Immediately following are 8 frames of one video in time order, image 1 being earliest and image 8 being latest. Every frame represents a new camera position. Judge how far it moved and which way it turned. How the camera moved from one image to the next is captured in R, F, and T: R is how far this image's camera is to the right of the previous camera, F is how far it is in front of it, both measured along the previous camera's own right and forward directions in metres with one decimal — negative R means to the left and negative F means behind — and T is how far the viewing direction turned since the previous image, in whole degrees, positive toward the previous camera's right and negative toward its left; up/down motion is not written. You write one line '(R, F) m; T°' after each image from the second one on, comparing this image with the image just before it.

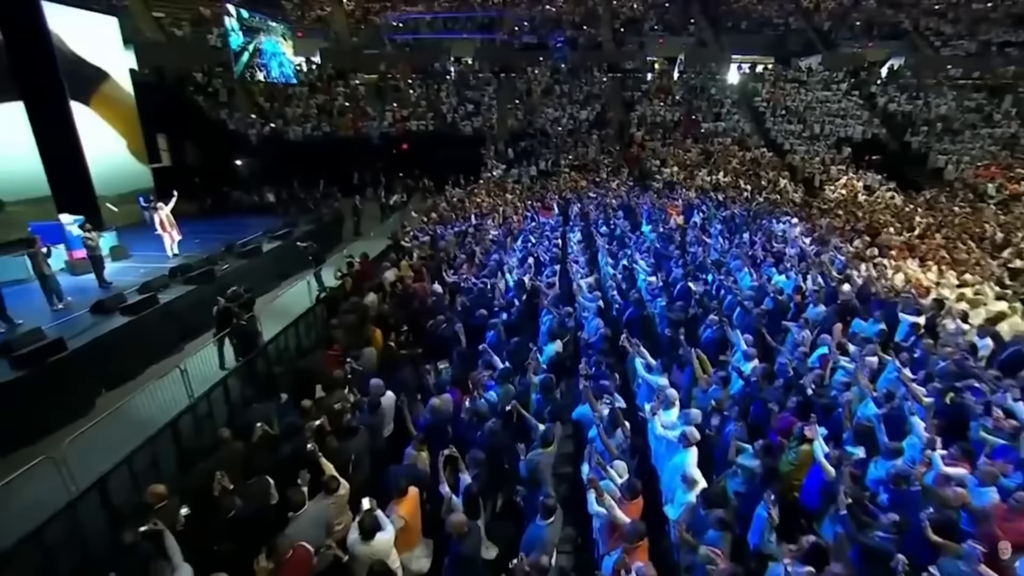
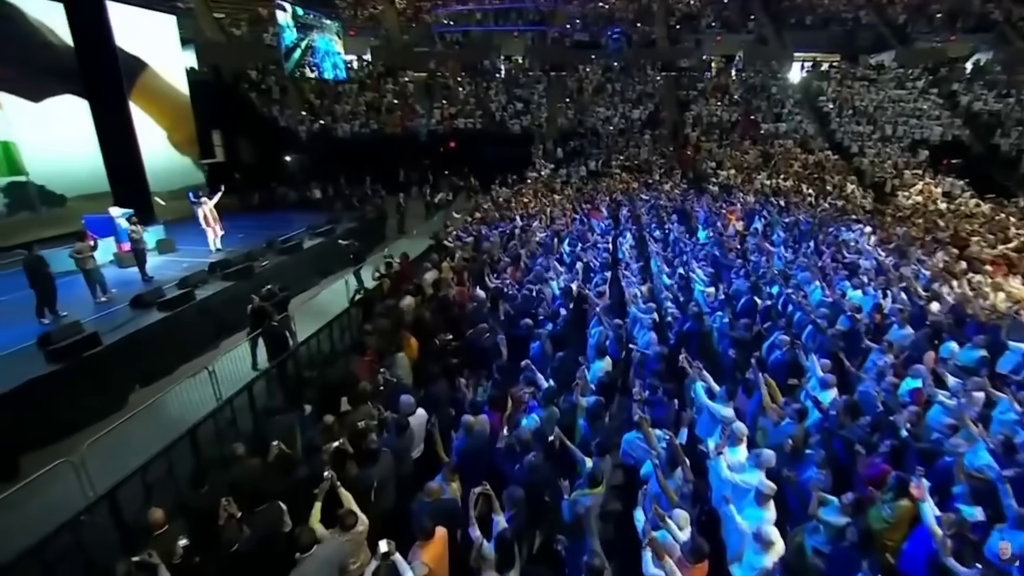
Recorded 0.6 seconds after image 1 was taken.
(0.0, +0.7) m; -4°
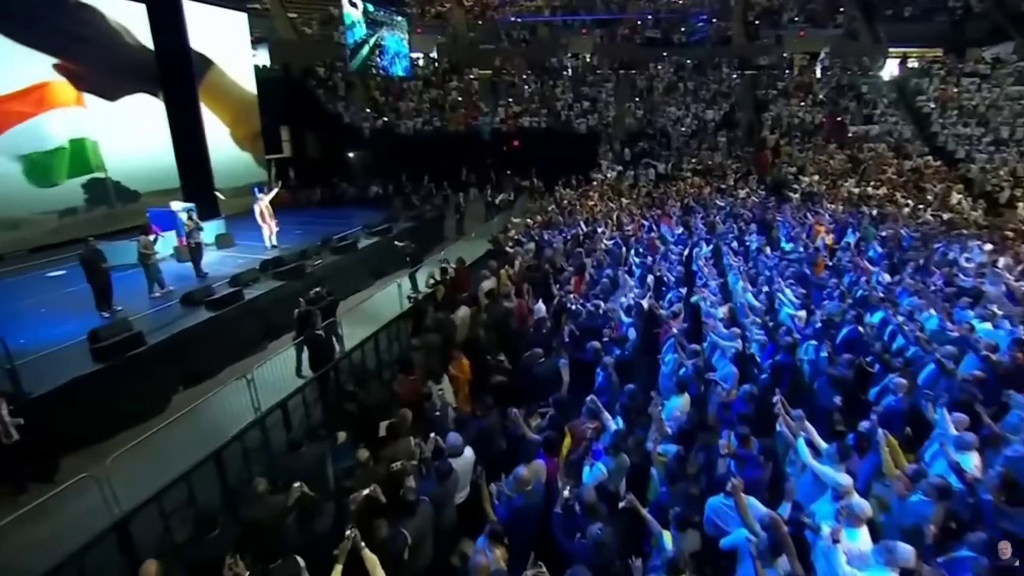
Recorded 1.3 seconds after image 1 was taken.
(-0.1, +0.8) m; -6°
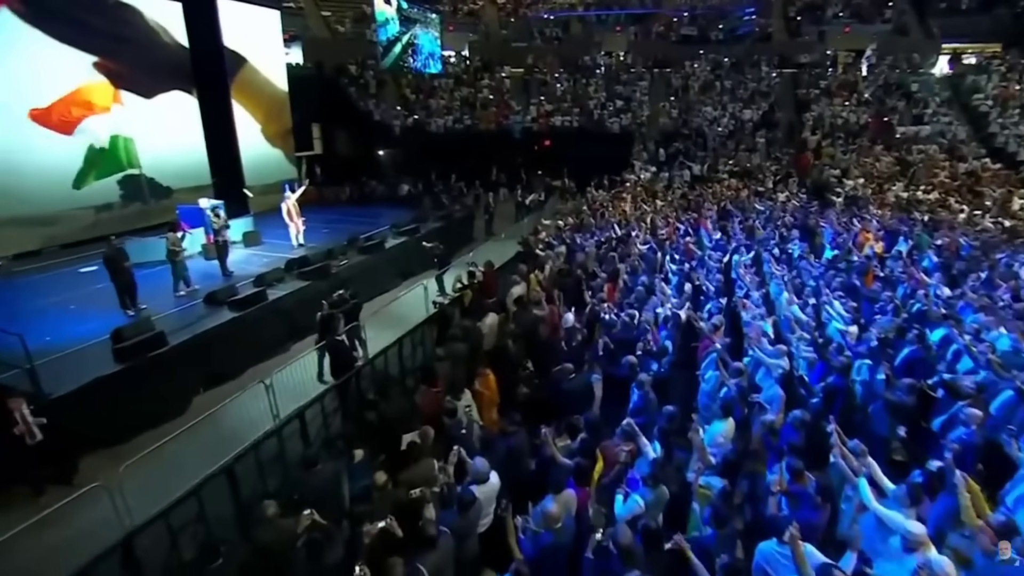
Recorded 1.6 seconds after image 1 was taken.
(0.0, +0.4) m; -3°
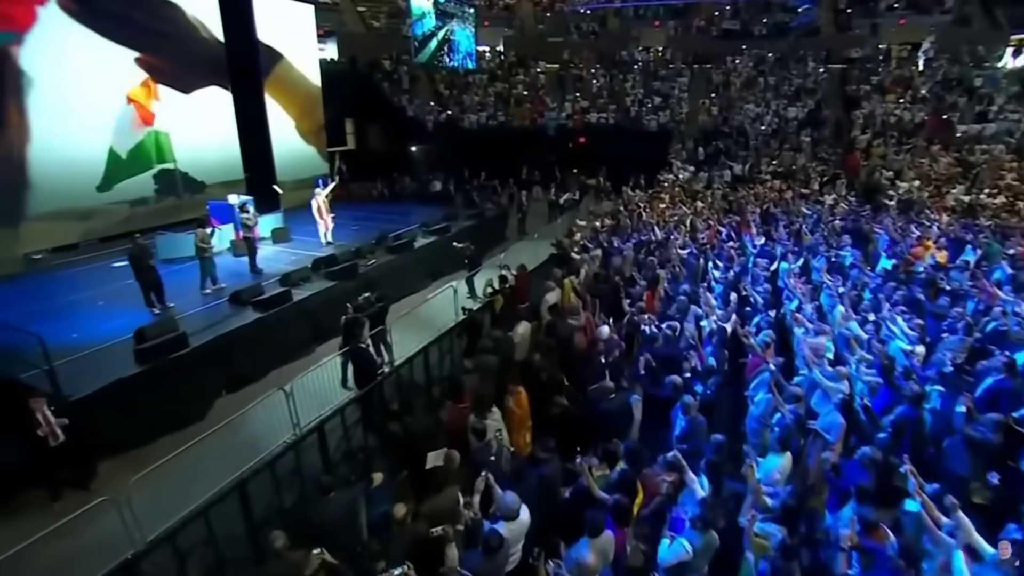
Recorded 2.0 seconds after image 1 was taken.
(-0.1, +0.5) m; -3°
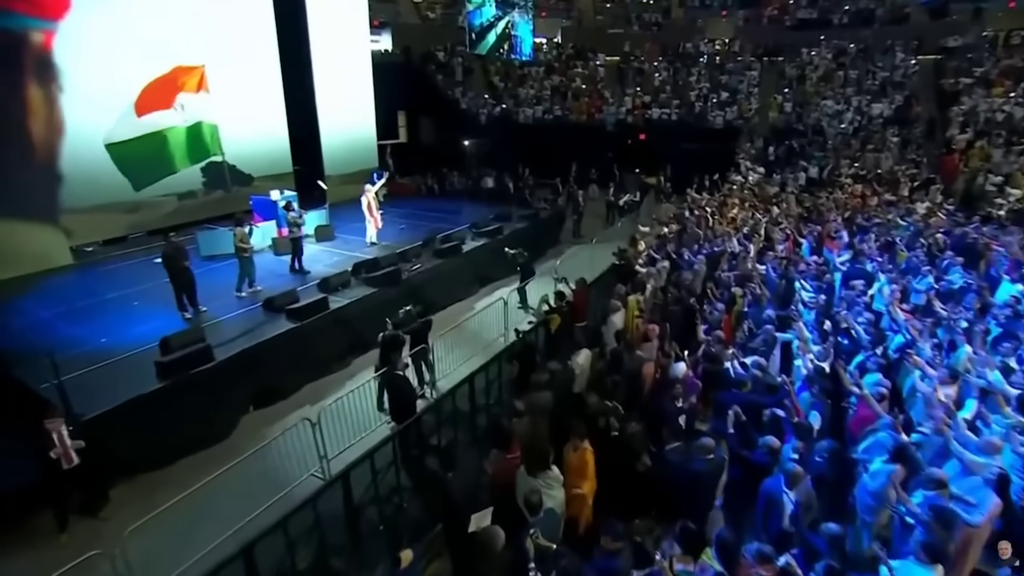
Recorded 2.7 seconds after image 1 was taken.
(-0.2, +1.0) m; -5°
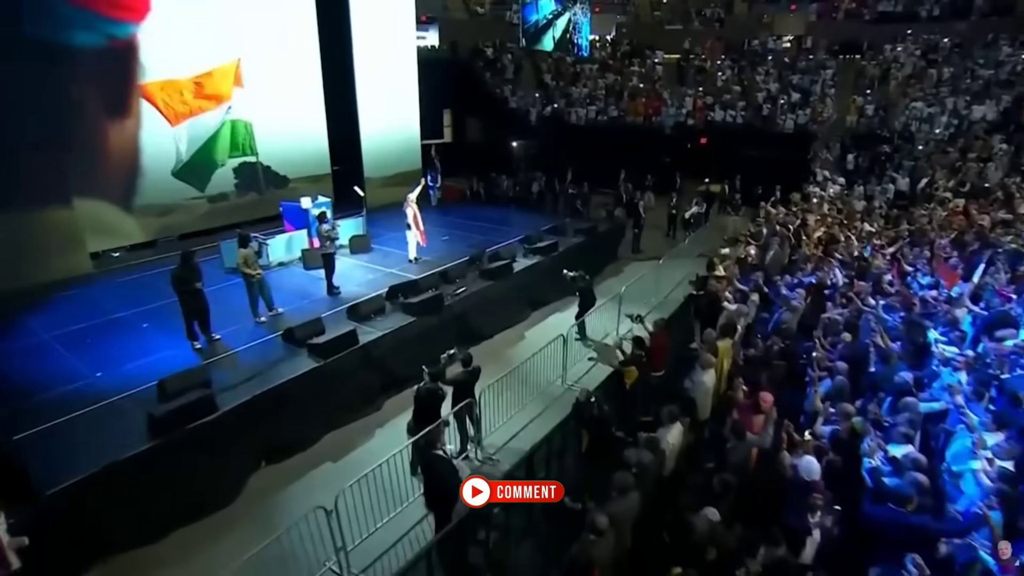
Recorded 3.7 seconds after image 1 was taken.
(-0.4, +1.5) m; -4°
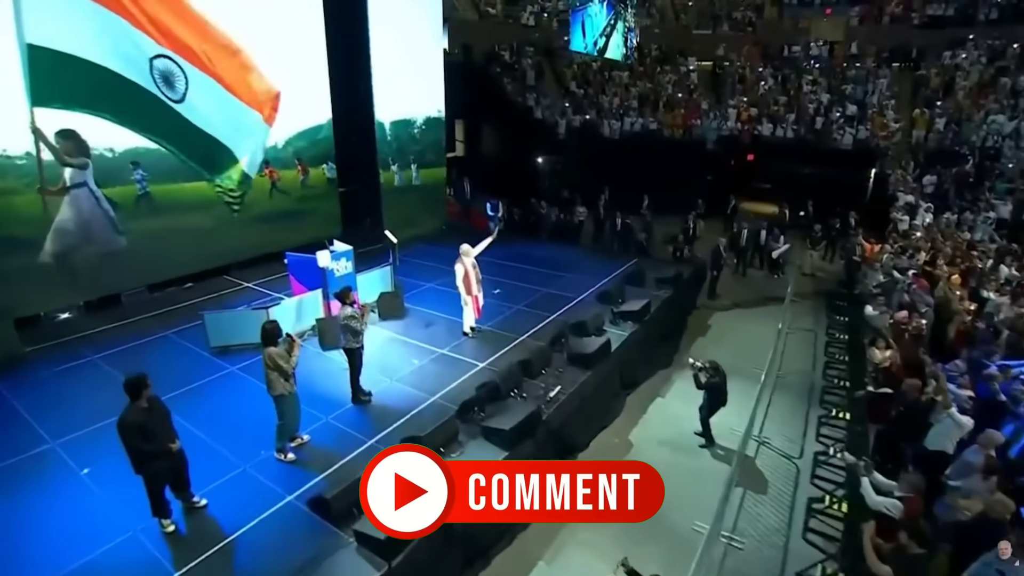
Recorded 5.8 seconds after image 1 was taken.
(-1.6, +2.9) m; +2°
